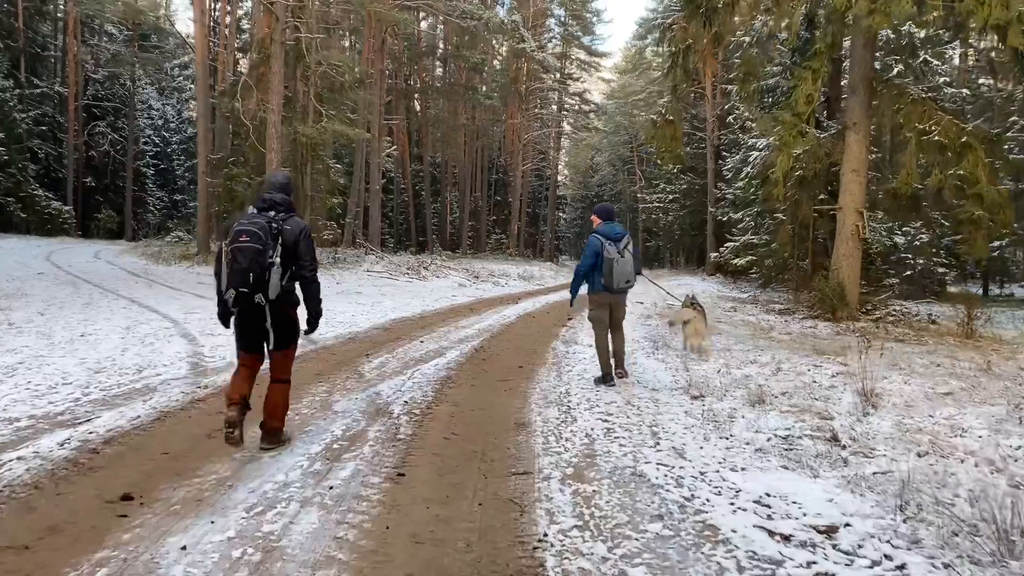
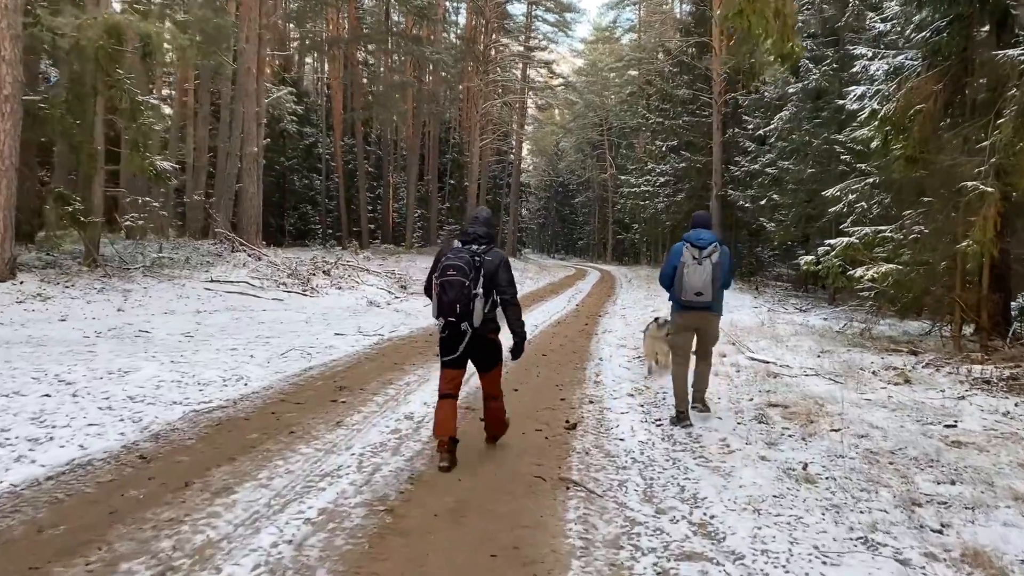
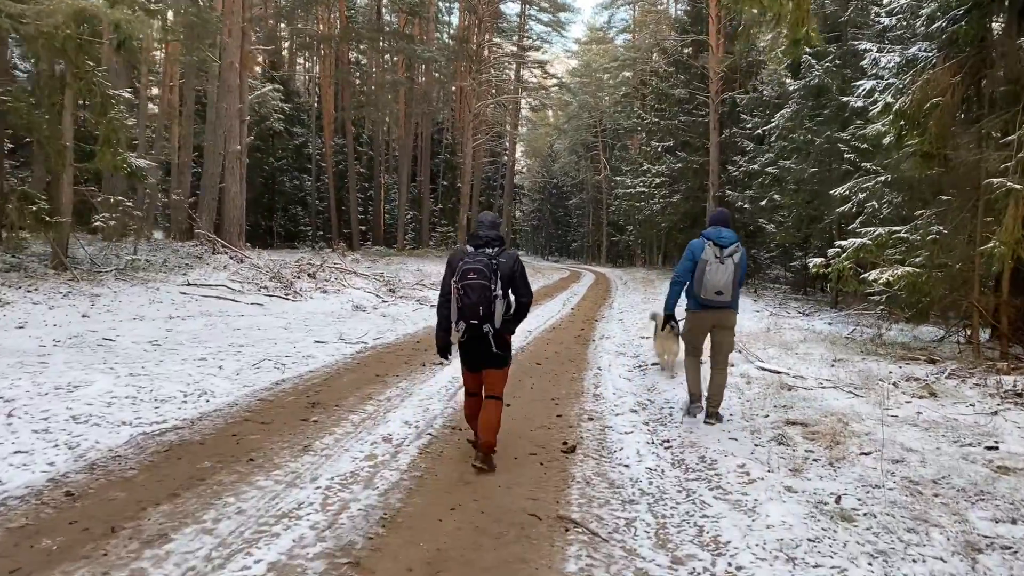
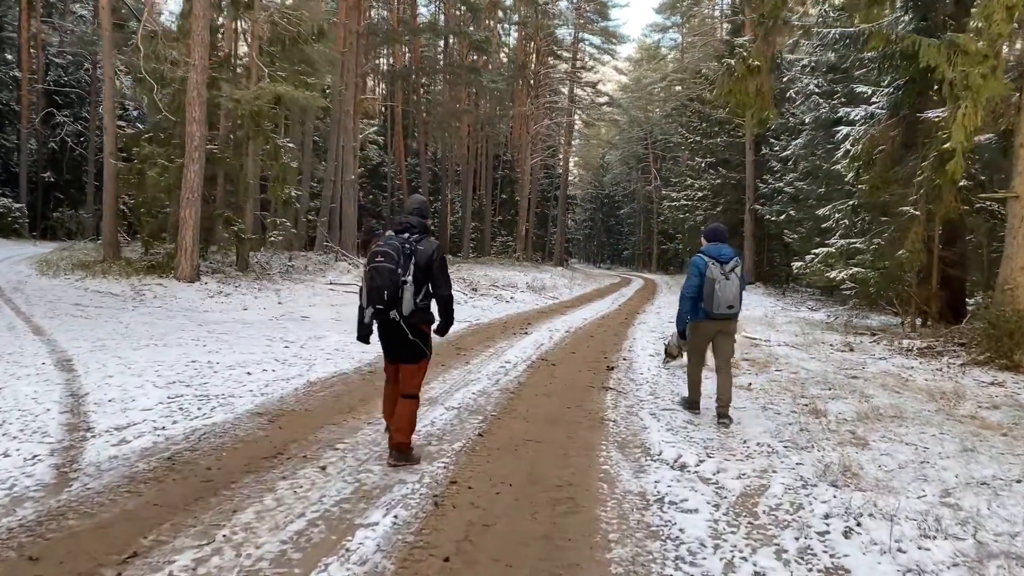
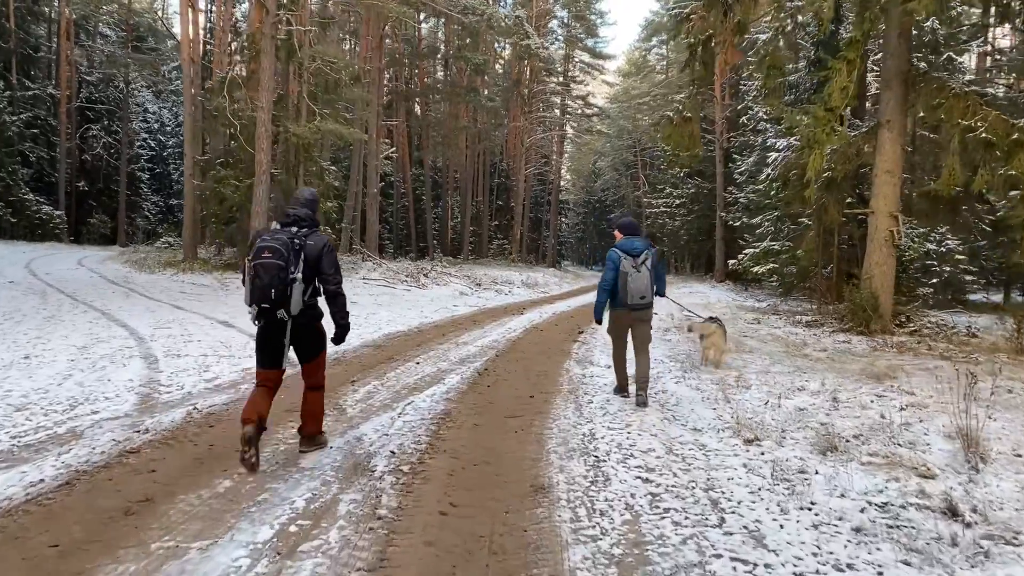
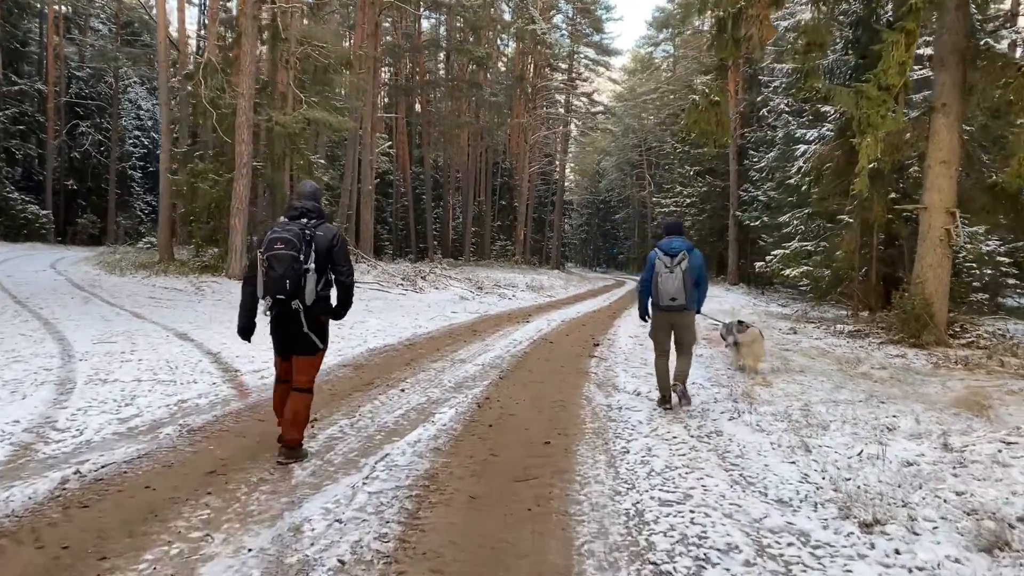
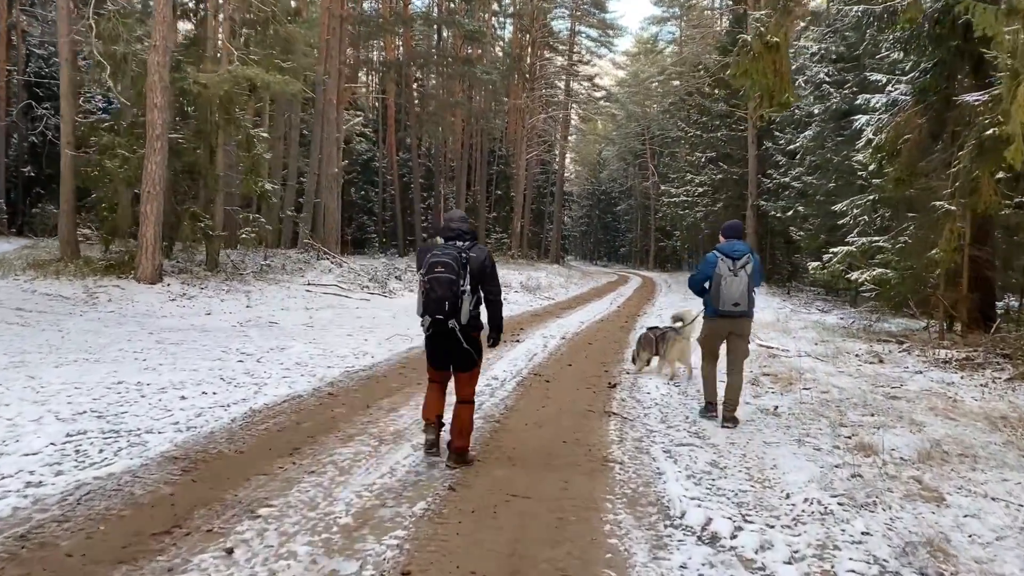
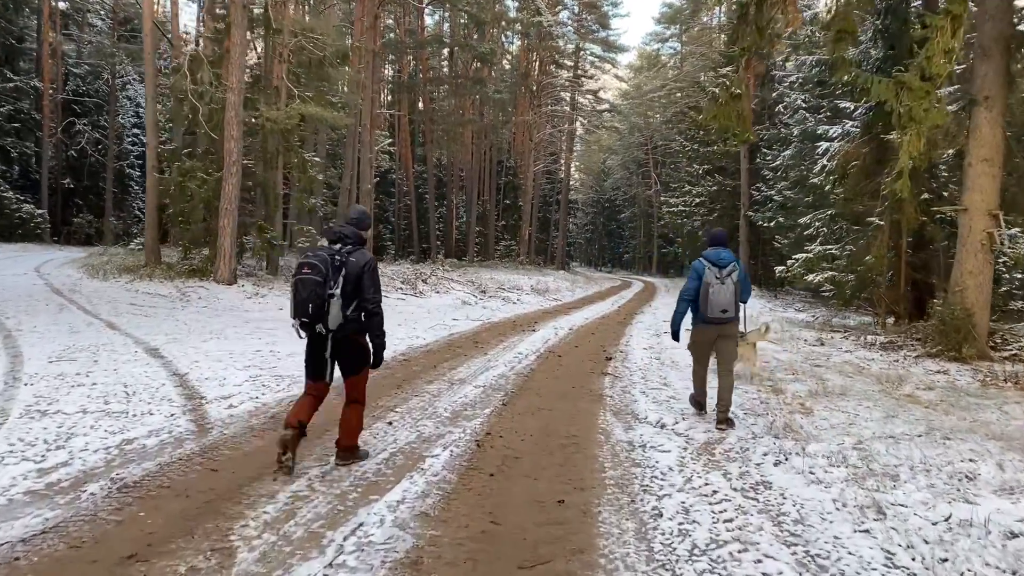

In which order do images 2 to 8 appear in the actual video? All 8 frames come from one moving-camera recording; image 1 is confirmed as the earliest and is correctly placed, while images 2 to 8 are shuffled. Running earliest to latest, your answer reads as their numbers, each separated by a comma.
5, 6, 8, 4, 7, 2, 3
